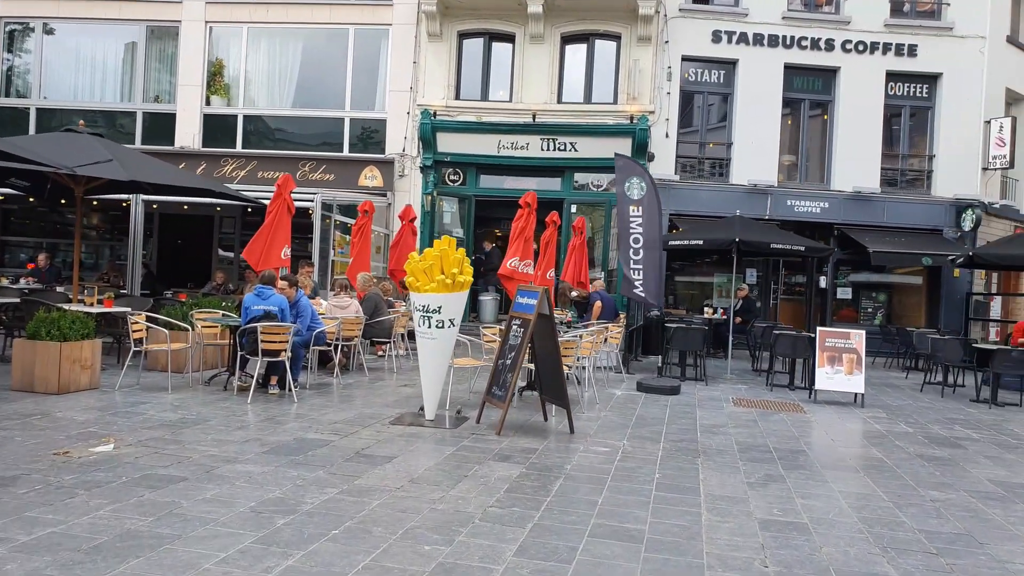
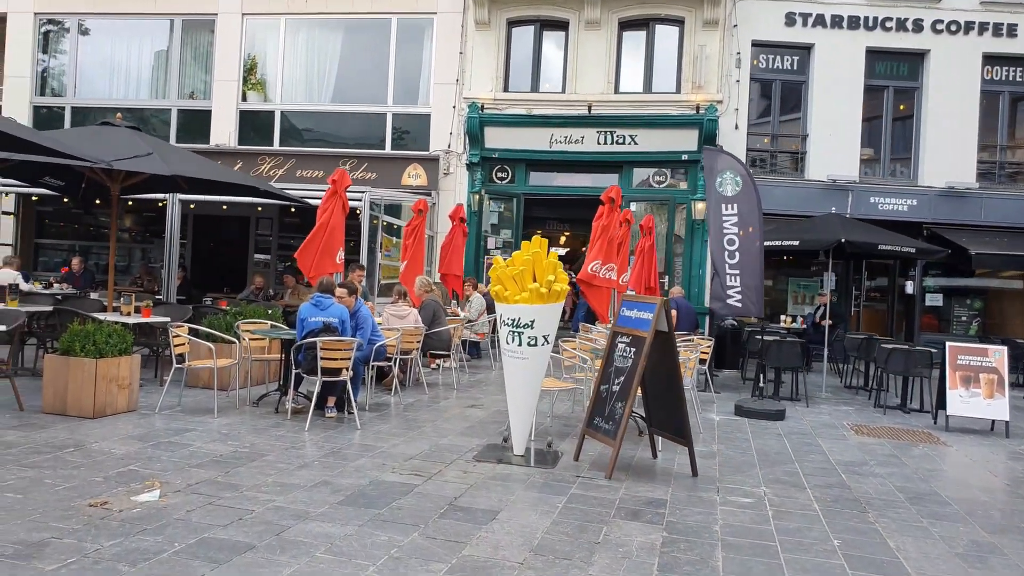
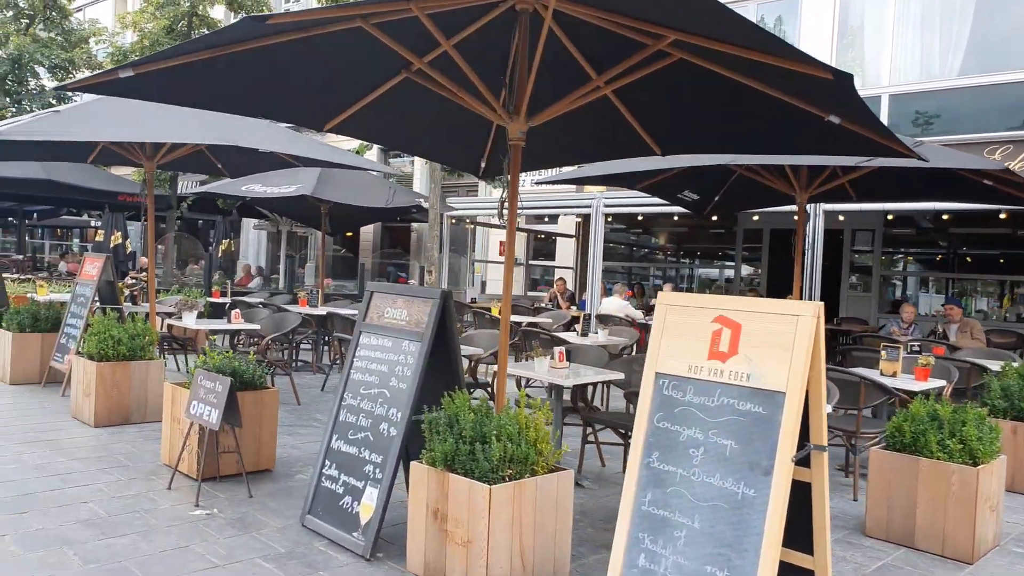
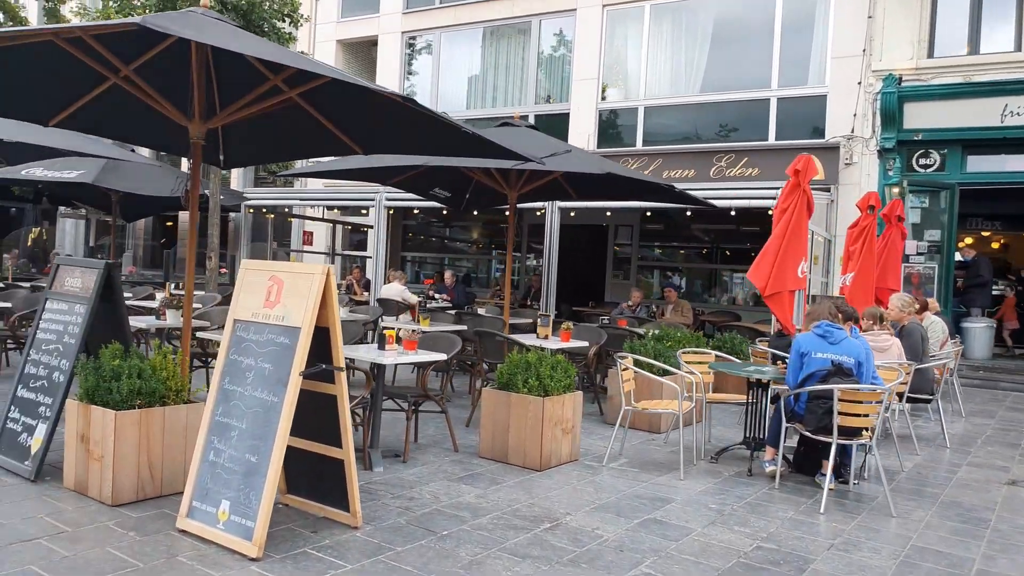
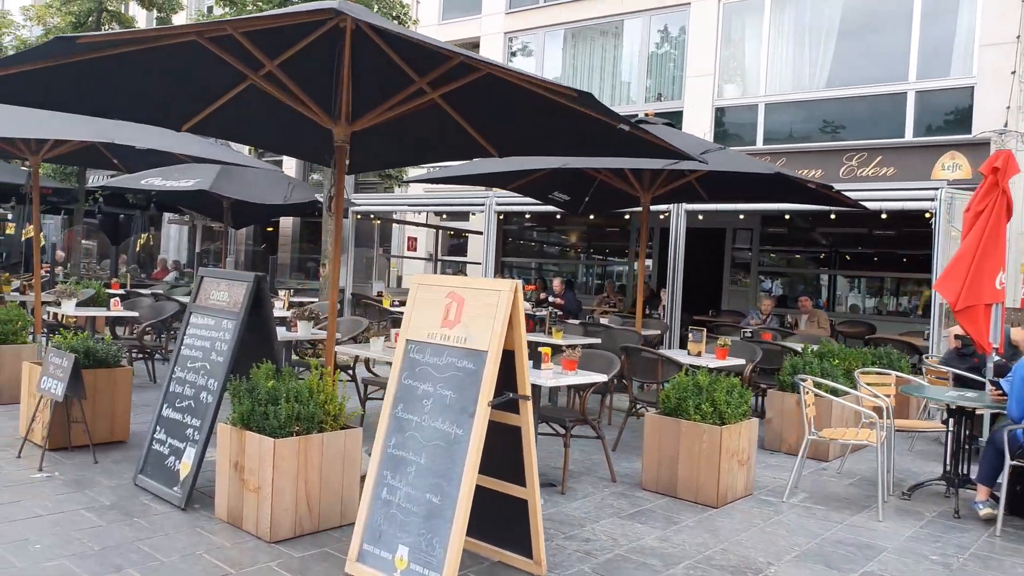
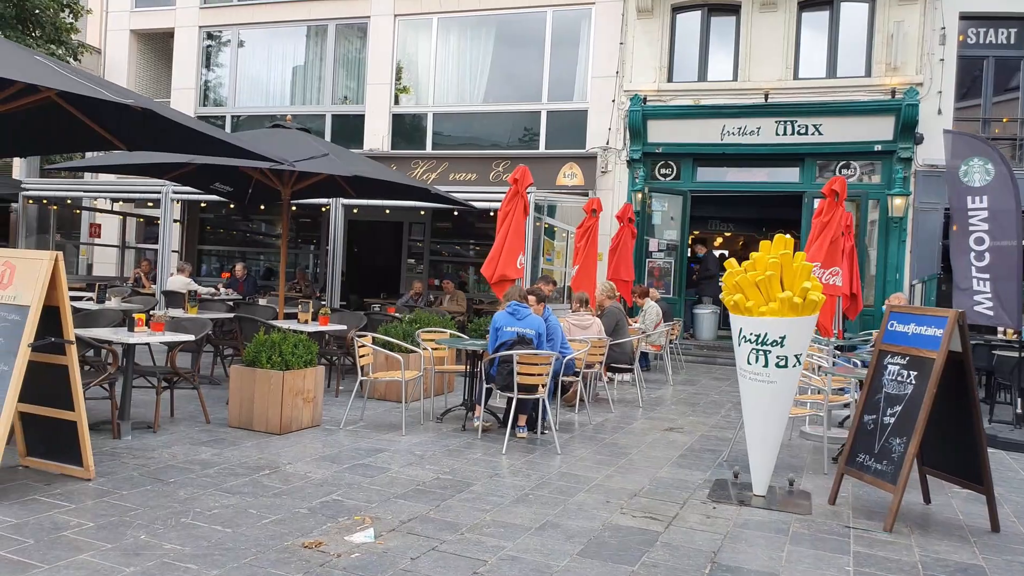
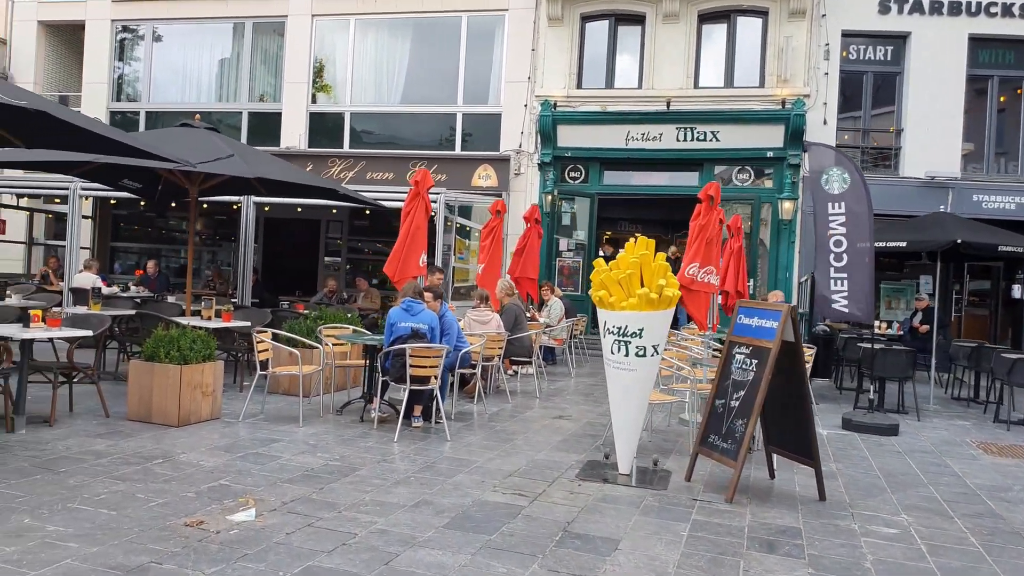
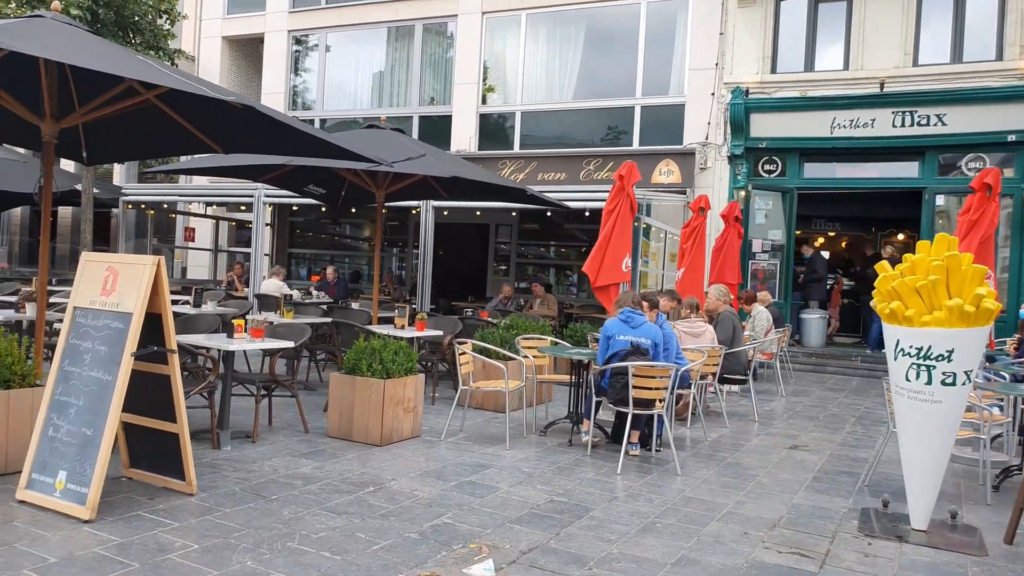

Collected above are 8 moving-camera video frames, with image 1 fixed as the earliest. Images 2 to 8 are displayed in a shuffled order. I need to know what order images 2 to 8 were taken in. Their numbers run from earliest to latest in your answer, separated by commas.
2, 7, 6, 8, 4, 5, 3
